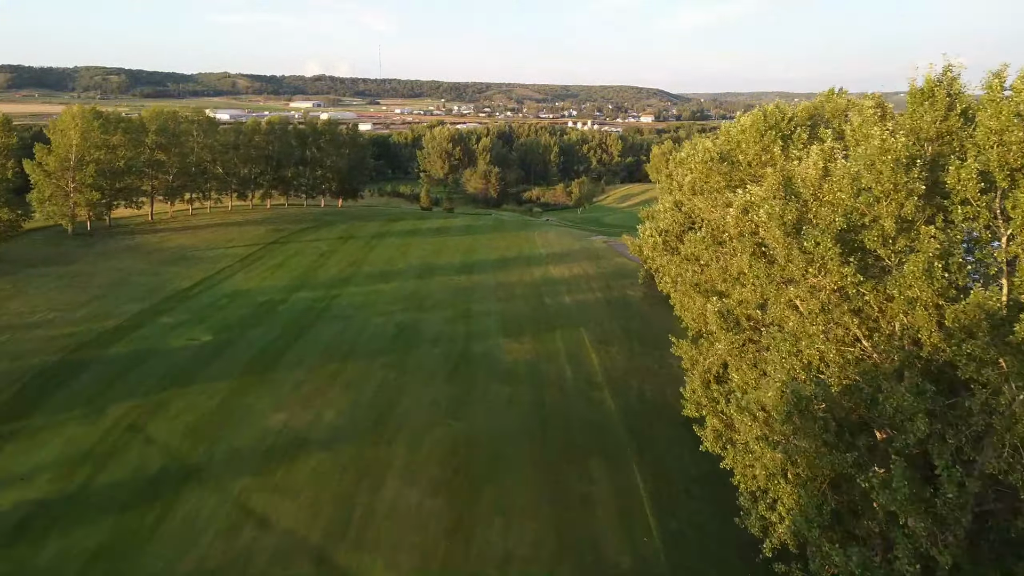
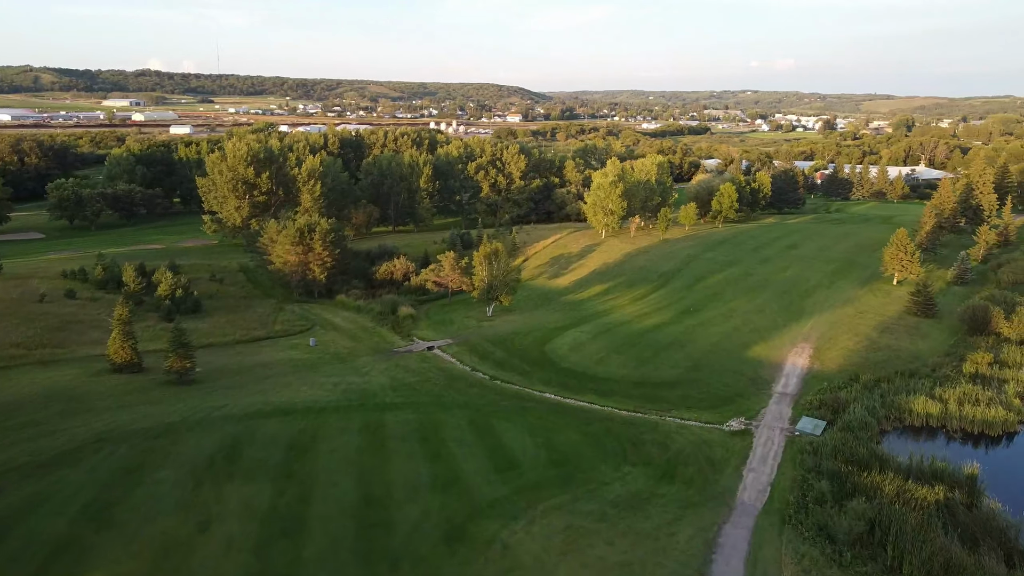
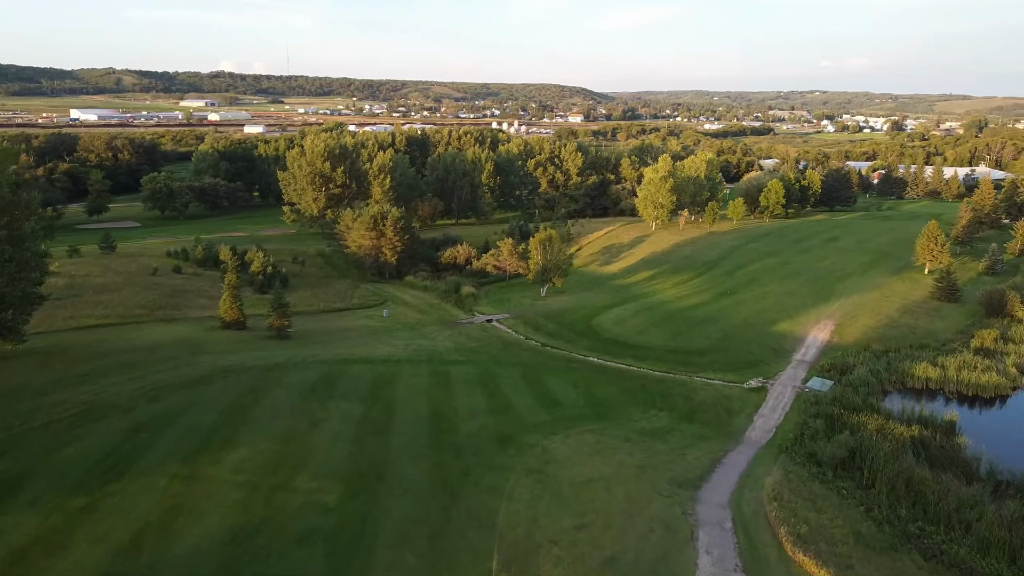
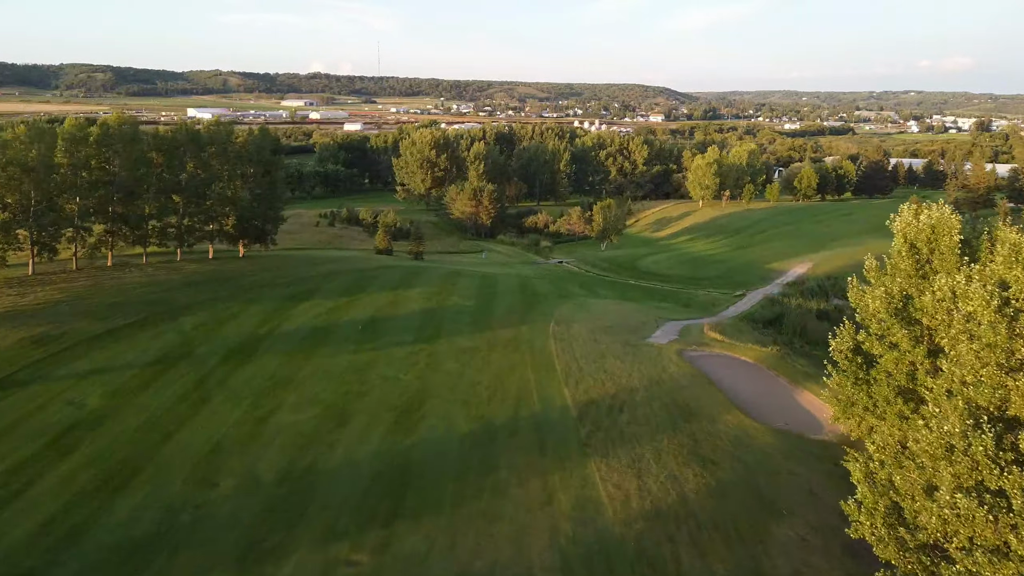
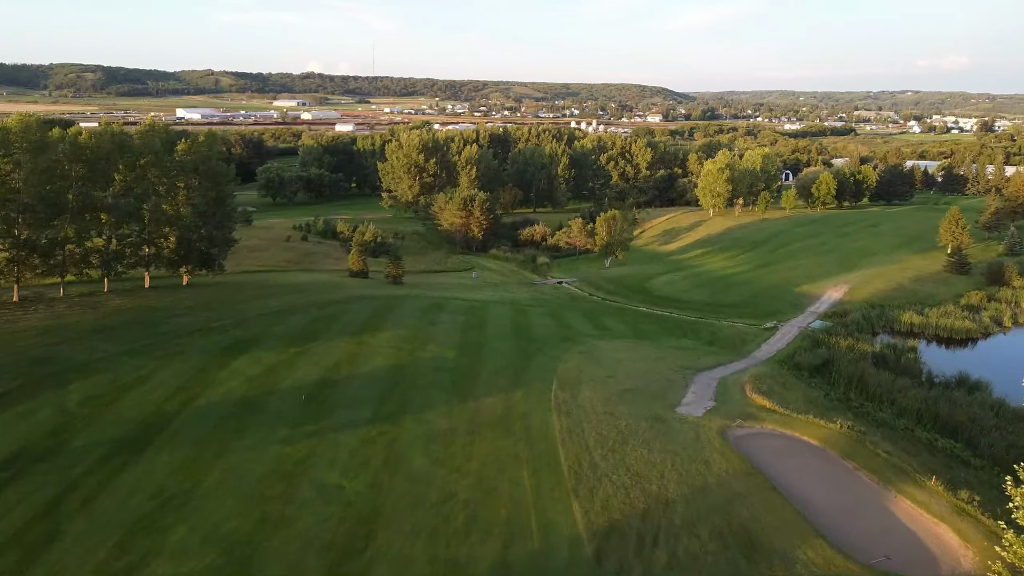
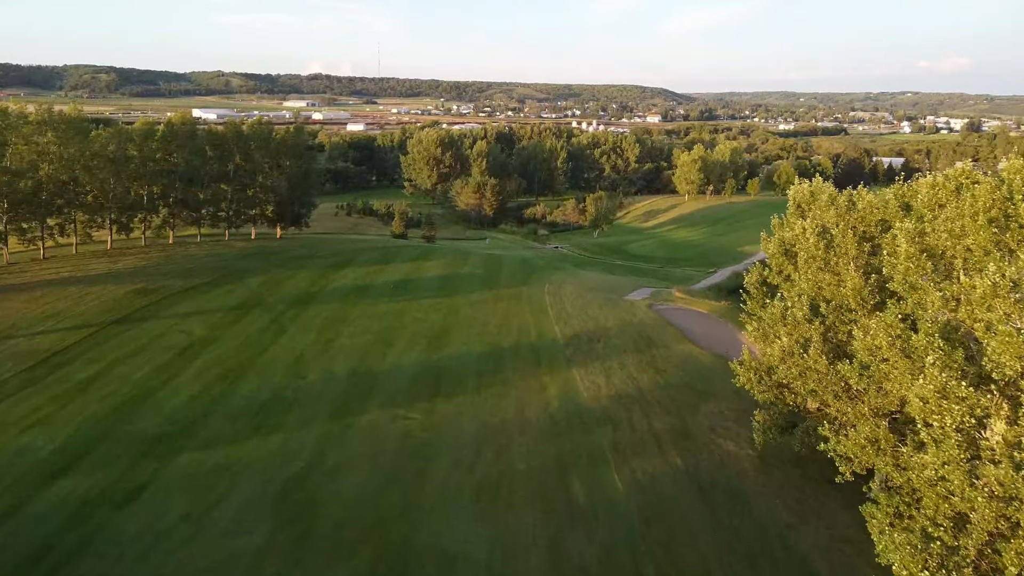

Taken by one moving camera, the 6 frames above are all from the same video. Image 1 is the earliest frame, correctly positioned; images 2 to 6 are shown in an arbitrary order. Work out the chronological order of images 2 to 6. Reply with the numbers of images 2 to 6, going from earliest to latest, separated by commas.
6, 4, 5, 3, 2
